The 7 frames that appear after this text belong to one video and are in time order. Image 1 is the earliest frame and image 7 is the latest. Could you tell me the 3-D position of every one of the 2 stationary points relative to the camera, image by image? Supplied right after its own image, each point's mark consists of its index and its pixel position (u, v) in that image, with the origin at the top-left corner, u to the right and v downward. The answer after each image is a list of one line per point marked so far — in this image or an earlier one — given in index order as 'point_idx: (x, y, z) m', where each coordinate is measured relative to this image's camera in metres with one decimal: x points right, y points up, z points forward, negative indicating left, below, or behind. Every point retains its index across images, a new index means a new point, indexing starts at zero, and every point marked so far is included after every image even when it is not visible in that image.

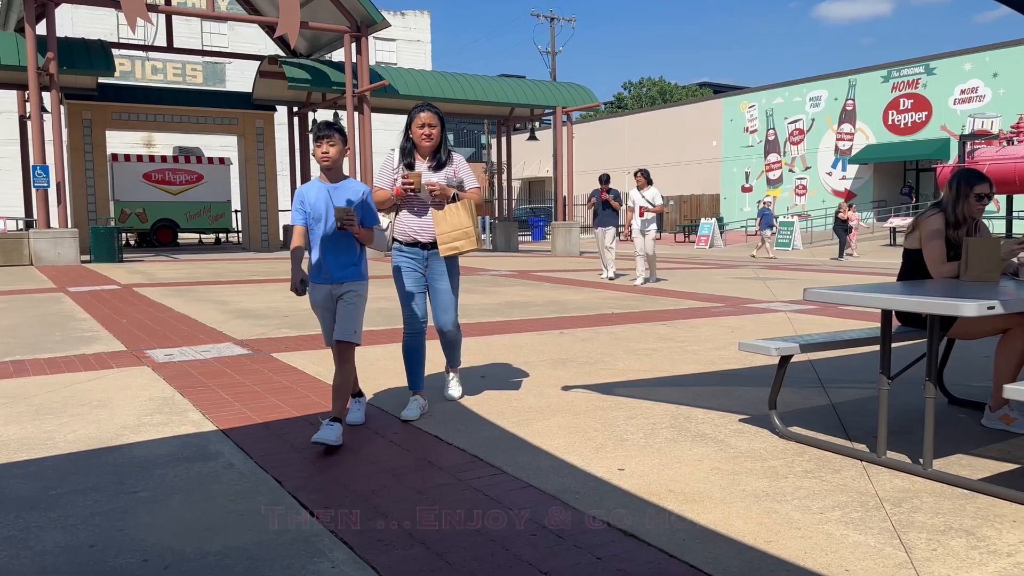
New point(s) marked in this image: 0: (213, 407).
0: (-2.3, -0.9, +8.0) m
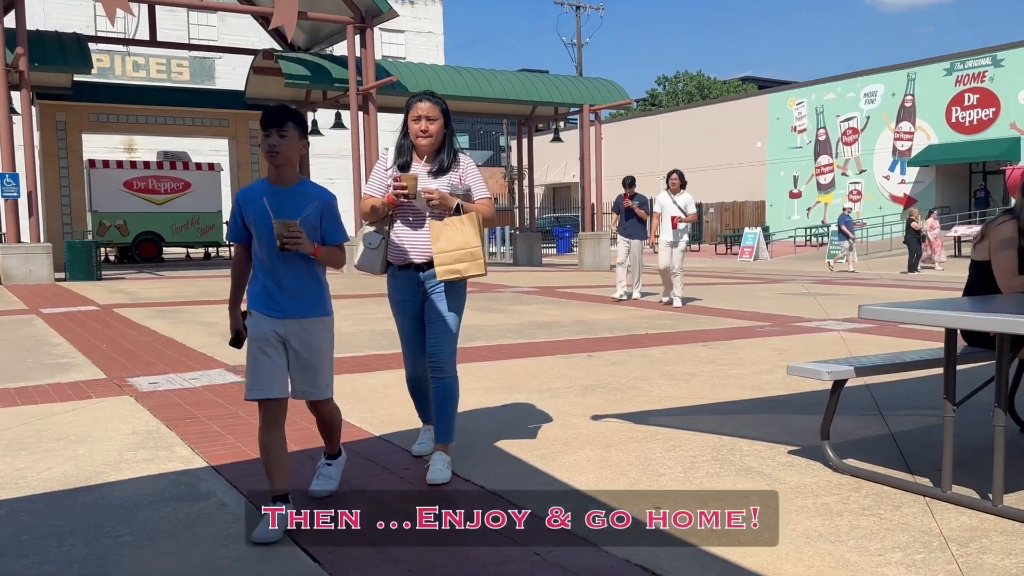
0: (-2.1, -1.1, +7.2) m
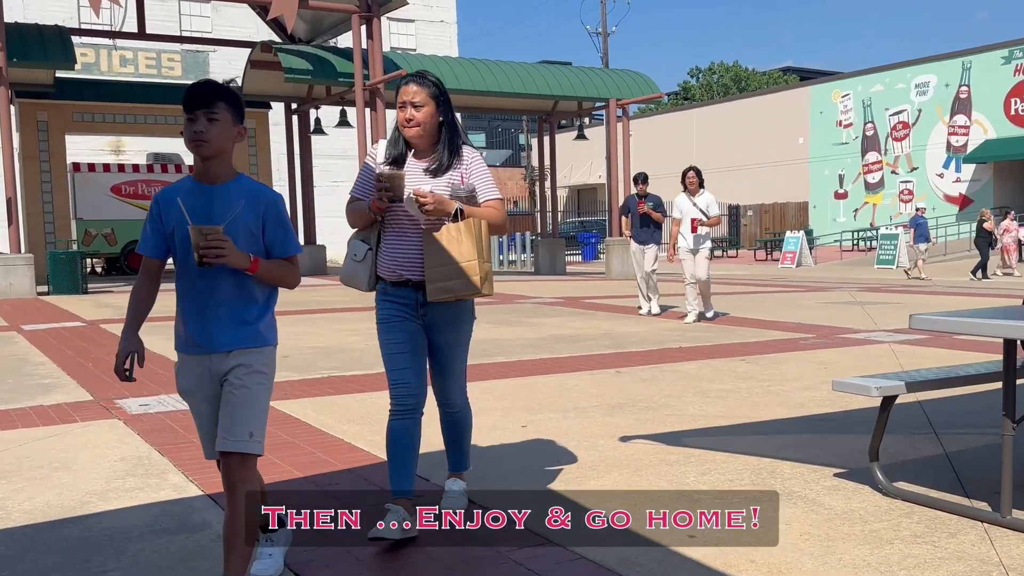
0: (-2.0, -1.2, +6.6) m
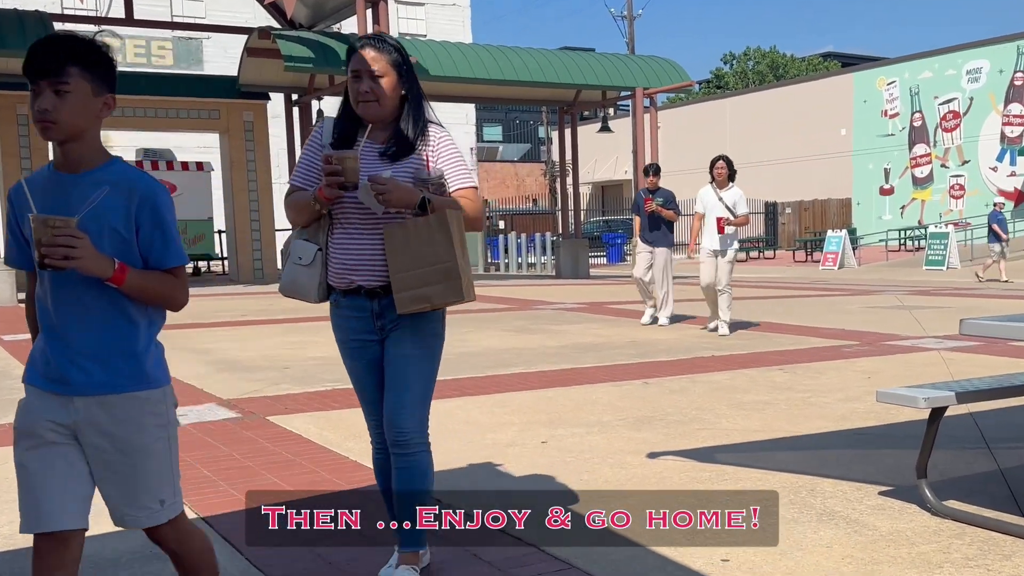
0: (-1.9, -1.2, +6.1) m
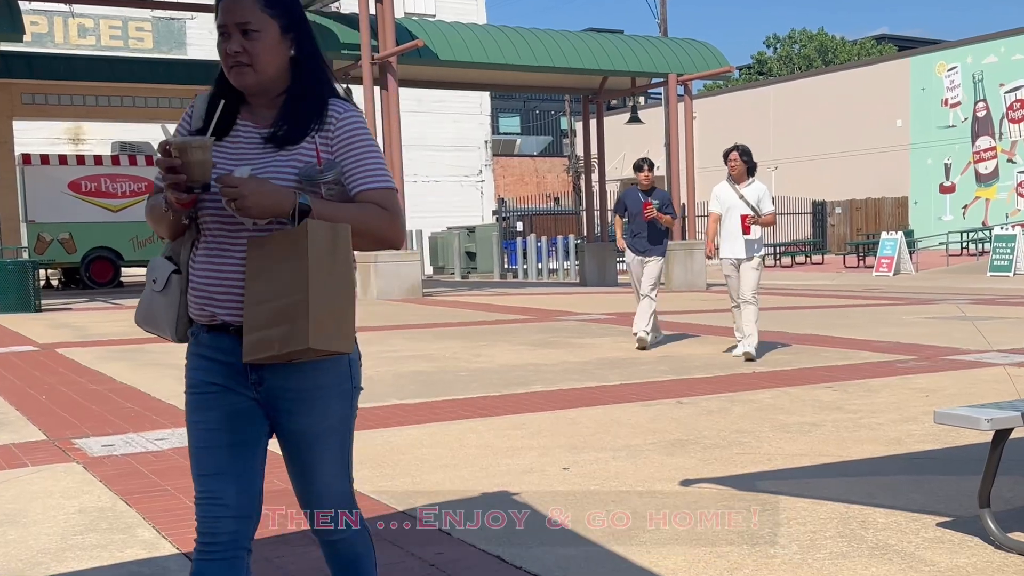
0: (-1.8, -1.2, +5.5) m
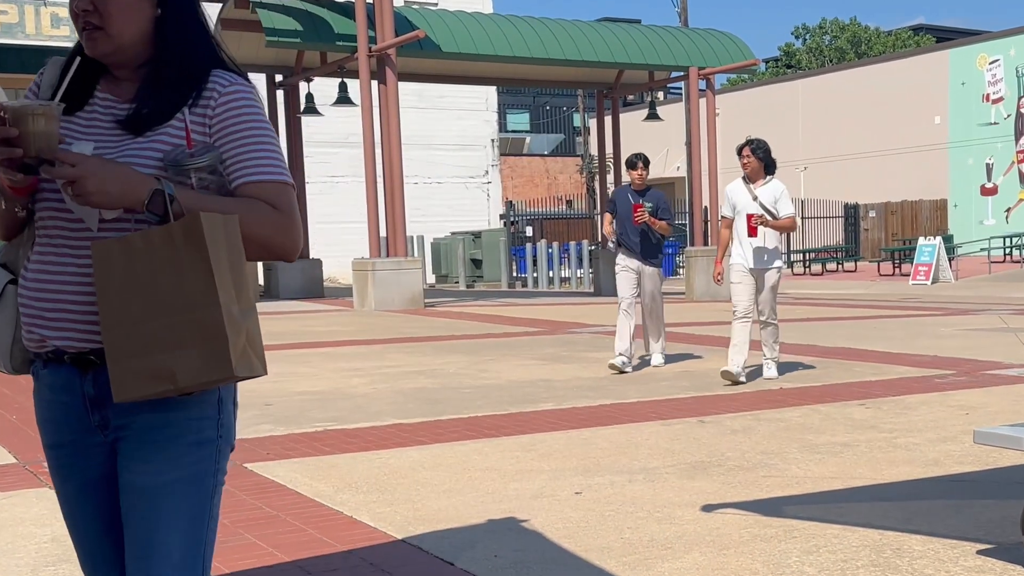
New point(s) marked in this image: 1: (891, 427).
0: (-1.8, -1.3, +5.0) m
1: (+2.4, -0.9, +6.6) m
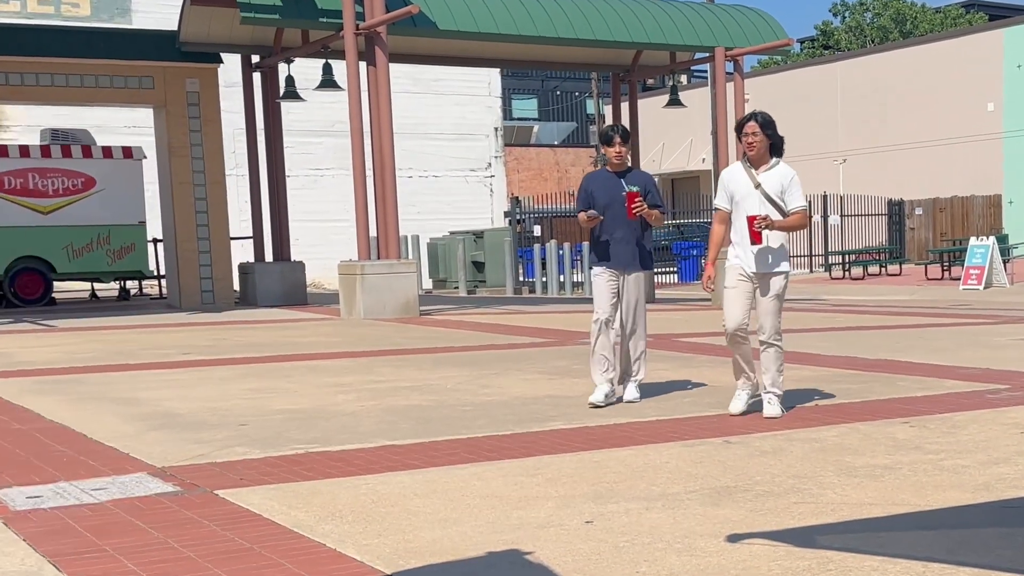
0: (-1.8, -1.3, +4.5) m
1: (+2.5, -0.9, +6.0) m
